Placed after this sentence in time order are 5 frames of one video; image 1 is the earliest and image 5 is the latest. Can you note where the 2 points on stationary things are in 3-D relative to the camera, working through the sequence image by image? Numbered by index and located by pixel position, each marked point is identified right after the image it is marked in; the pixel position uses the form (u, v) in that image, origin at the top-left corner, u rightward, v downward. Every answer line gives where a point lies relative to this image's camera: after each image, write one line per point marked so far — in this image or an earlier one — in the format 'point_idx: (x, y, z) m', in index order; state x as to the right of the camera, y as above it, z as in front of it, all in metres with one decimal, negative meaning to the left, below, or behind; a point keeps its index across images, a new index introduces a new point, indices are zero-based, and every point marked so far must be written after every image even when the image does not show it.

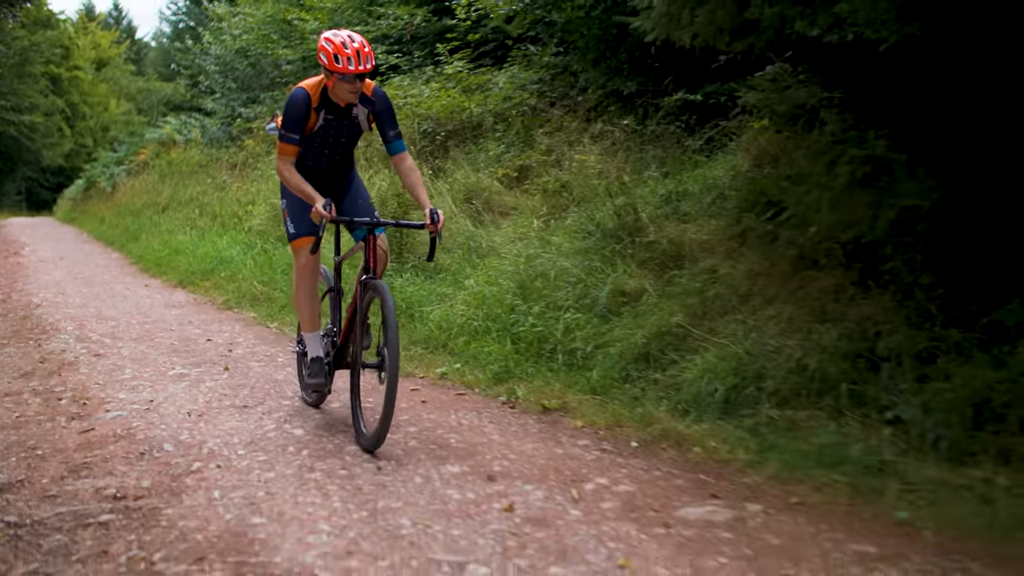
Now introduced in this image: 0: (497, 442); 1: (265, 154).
0: (-0.1, -0.7, +4.4) m
1: (-4.1, +2.2, +15.5) m
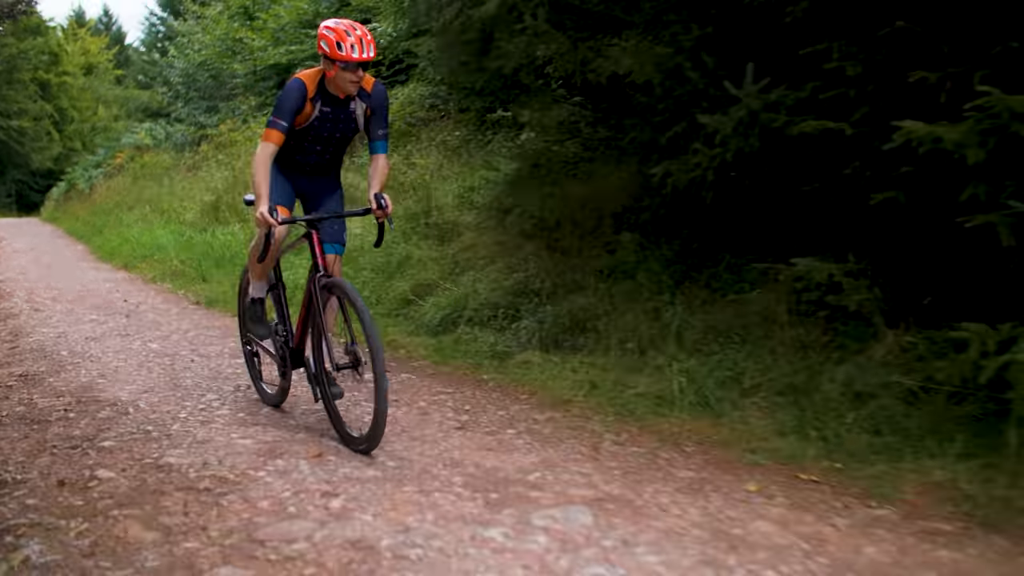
0: (-1.6, -0.4, +6.6) m
1: (-5.7, +2.5, +17.7) m
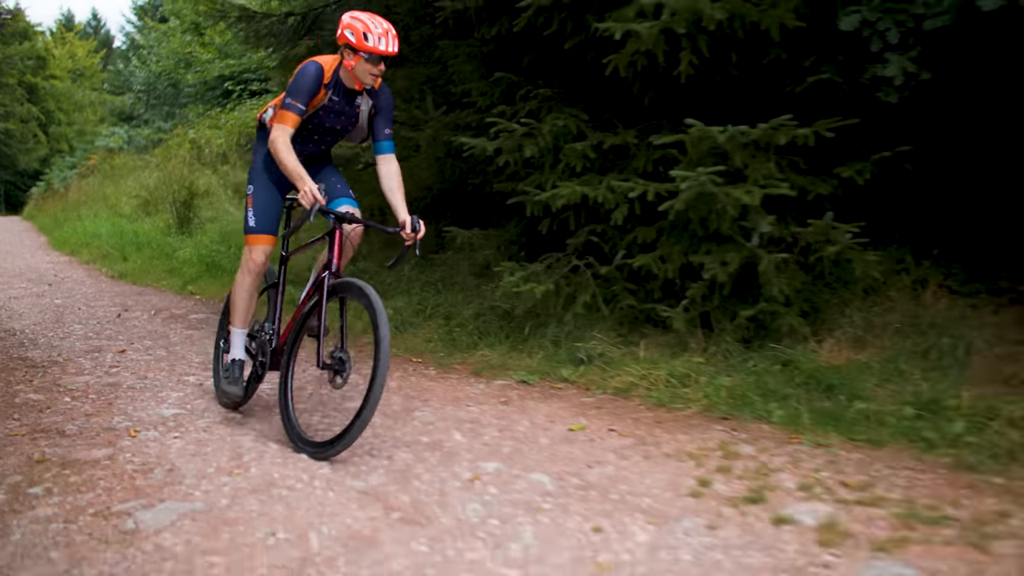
0: (-3.4, -0.1, +8.9) m
1: (-7.5, +2.7, +20.0) m
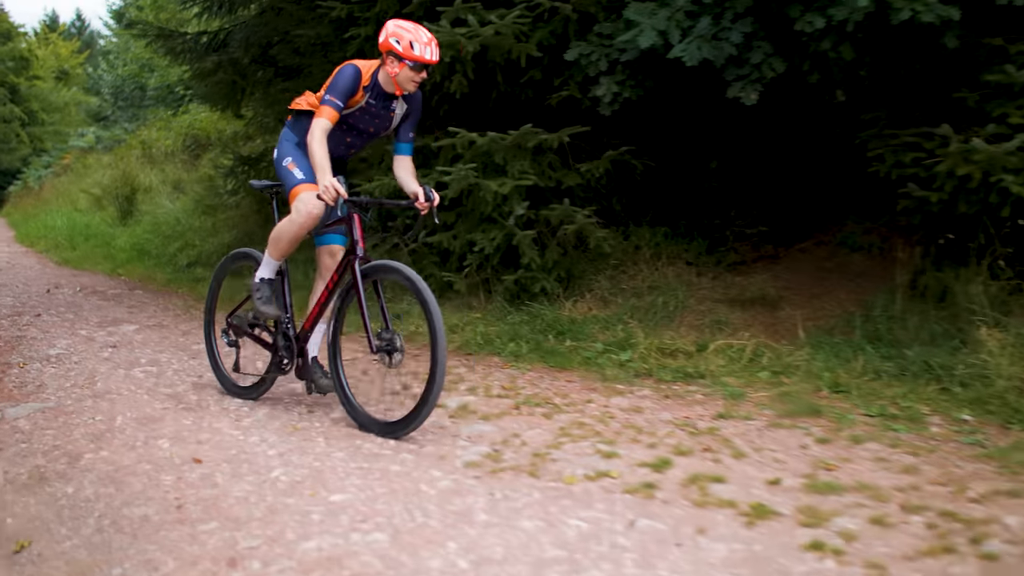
0: (-4.7, +0.1, +10.3) m
1: (-8.9, +3.0, +21.4) m
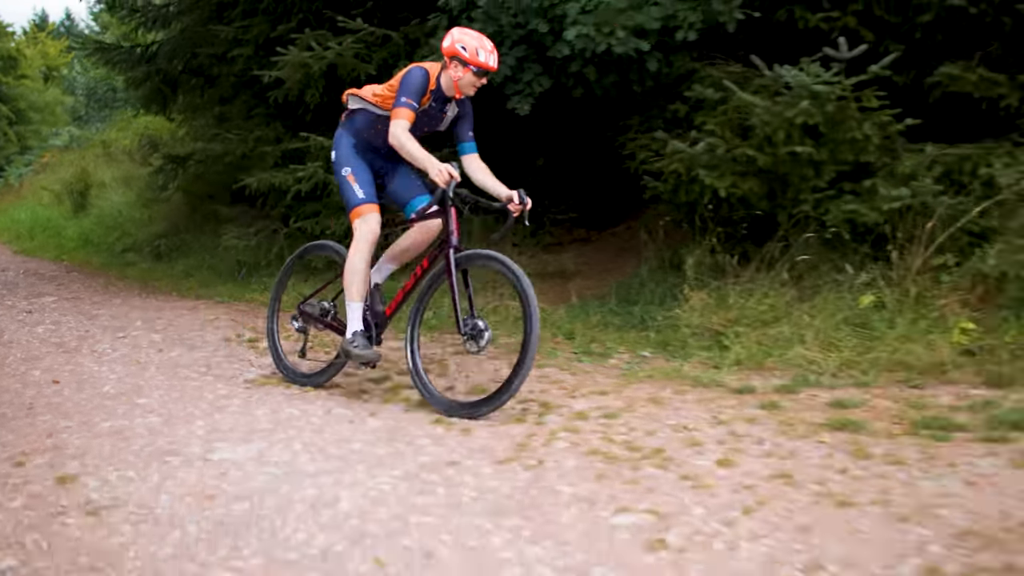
0: (-6.1, +0.3, +11.7) m
1: (-10.3, +3.2, +22.8) m
